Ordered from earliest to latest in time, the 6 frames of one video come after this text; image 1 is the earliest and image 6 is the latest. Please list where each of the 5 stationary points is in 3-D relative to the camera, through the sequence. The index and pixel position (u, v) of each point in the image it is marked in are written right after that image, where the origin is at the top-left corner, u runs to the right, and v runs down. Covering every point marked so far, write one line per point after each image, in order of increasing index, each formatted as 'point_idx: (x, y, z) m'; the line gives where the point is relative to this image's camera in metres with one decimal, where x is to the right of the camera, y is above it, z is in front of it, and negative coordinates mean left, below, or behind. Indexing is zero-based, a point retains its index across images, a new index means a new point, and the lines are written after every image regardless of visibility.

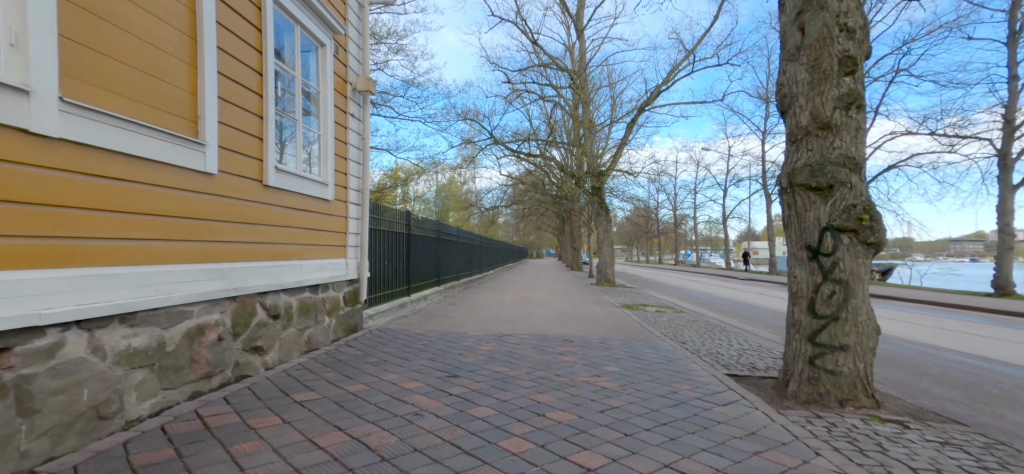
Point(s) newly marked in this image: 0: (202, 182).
0: (-2.5, +0.4, +3.8) m
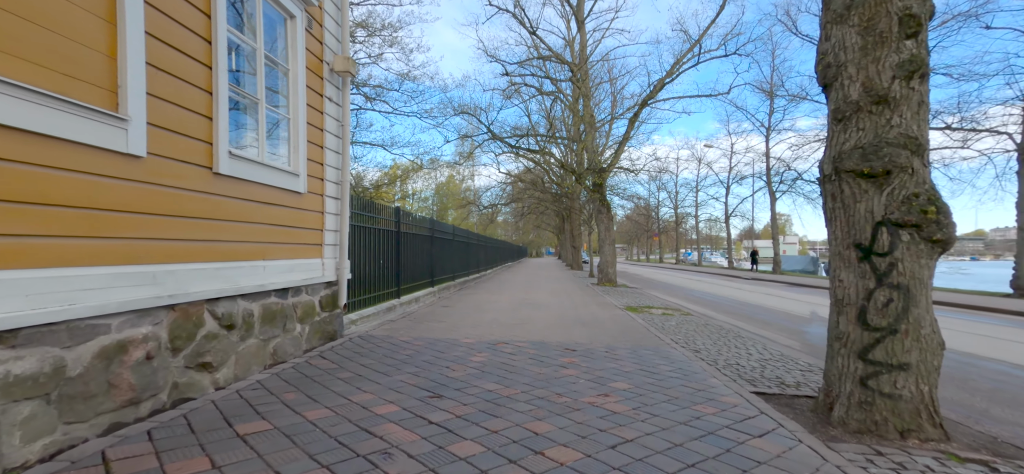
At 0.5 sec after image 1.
0: (-2.6, +0.5, +3.2) m
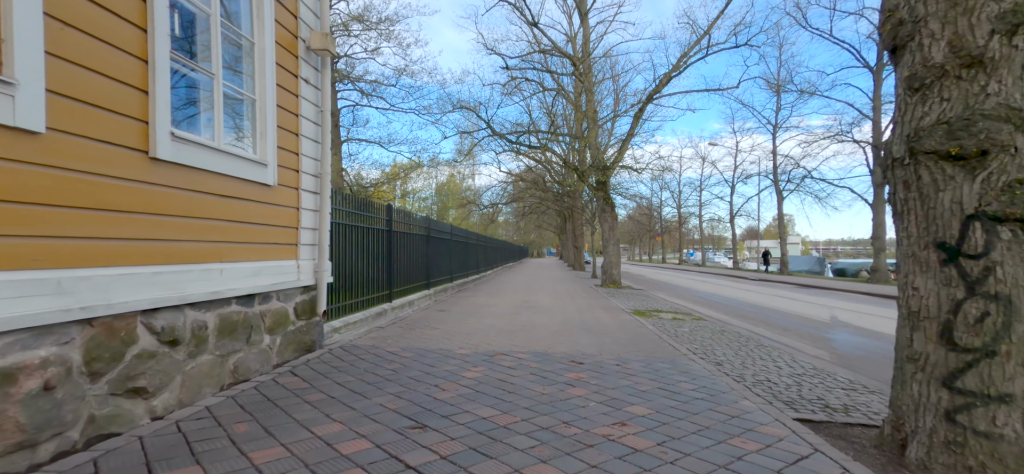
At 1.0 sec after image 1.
0: (-2.6, +0.5, +2.5) m
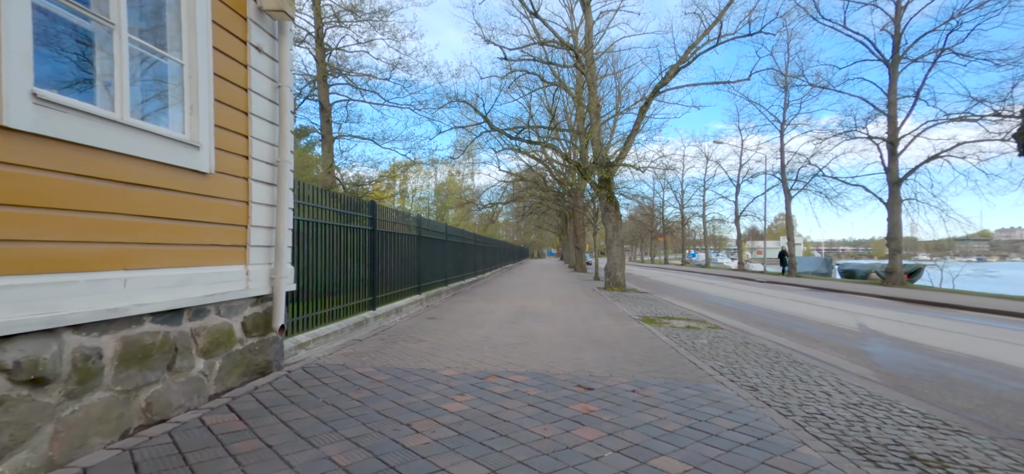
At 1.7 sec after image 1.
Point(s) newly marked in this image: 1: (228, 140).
0: (-2.7, +0.5, +1.5) m
1: (-2.6, +0.9, +4.2) m
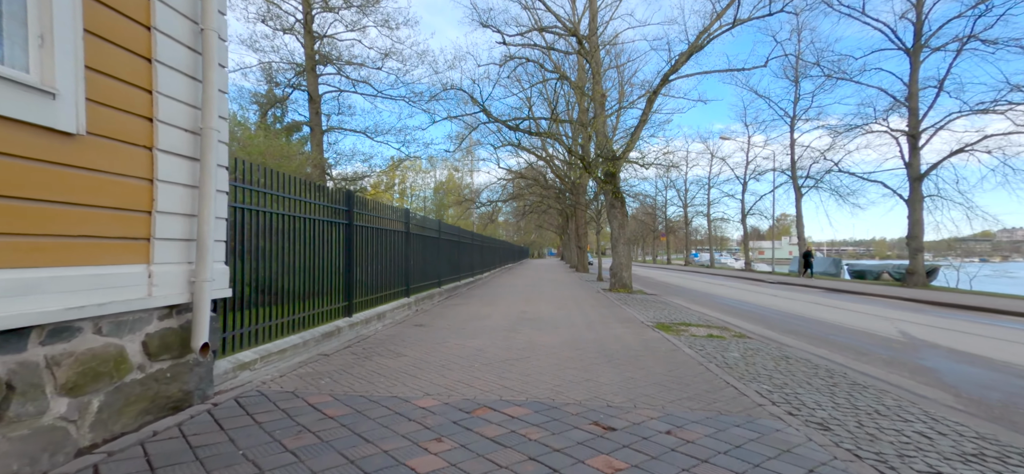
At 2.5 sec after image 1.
0: (-2.7, +0.6, +0.4) m
1: (-2.6, +1.0, +3.1) m
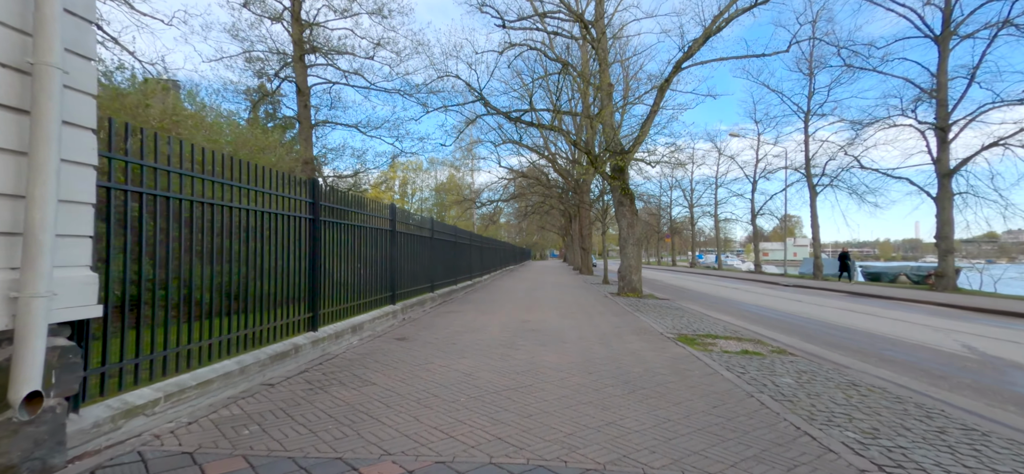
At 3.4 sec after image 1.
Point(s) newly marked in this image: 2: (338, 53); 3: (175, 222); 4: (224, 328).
0: (-2.8, +0.6, -0.9) m
1: (-2.6, +1.0, +1.8) m
2: (-7.4, +7.8, +19.9) m
3: (-2.9, +0.2, +4.2) m
4: (-2.8, -0.9, +4.9) m
